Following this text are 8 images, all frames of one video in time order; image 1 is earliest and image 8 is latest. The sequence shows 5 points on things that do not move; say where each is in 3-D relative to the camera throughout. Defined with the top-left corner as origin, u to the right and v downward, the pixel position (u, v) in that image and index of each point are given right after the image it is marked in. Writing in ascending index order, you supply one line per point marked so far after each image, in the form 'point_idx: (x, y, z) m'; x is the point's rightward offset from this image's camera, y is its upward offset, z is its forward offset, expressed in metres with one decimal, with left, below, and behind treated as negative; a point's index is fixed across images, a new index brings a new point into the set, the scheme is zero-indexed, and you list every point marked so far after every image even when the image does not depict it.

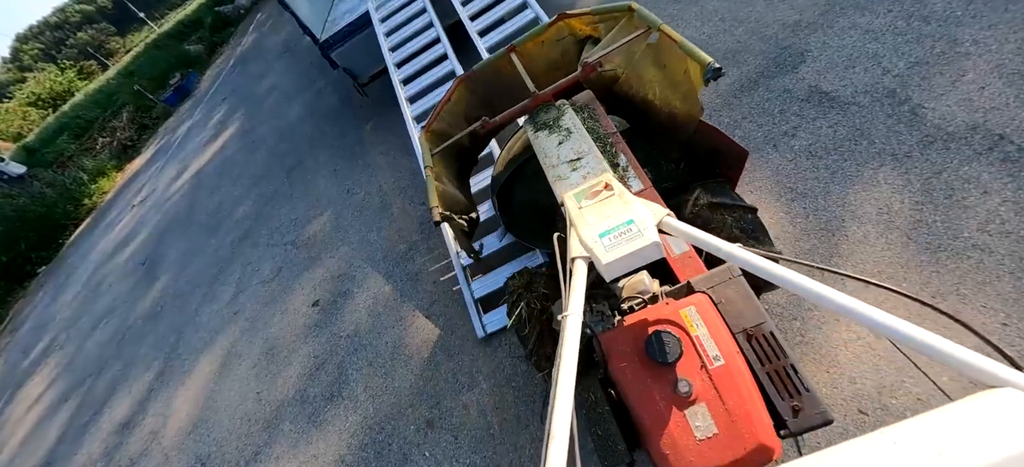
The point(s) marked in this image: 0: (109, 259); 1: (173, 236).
0: (-6.8, -0.4, +6.8) m
1: (-4.9, 0.0, +5.9) m
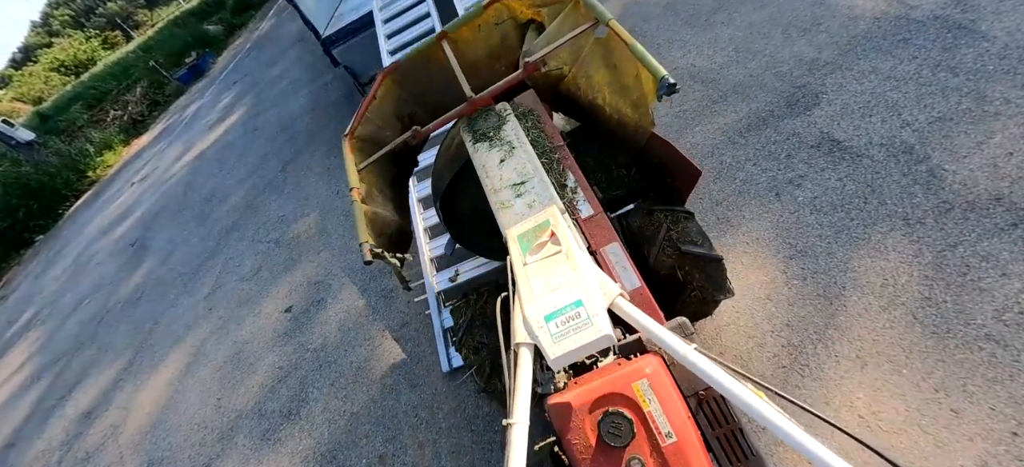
0: (-6.8, 0.0, +6.8) m
1: (-4.9, +0.2, +5.8) m
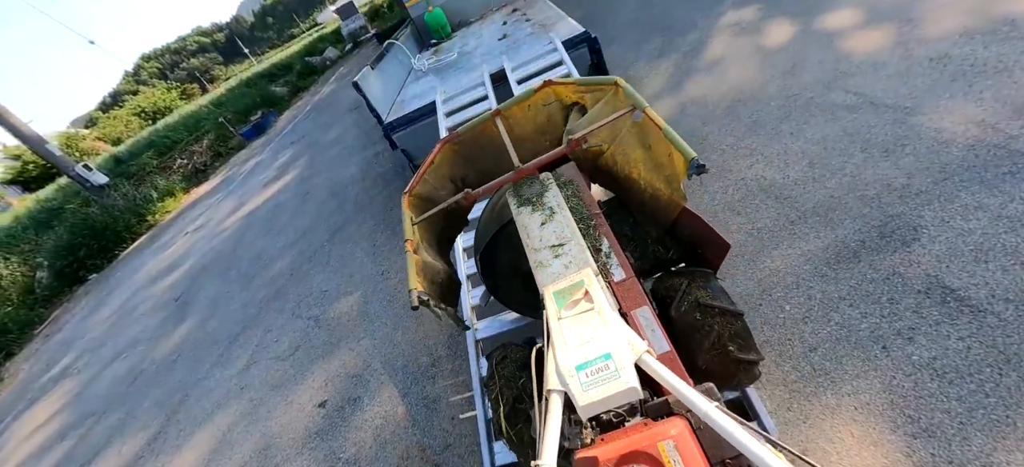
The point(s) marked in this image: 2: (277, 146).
0: (-6.2, -0.9, +7.0) m
1: (-4.4, -0.6, +5.9) m
2: (-6.1, +2.3, +10.6) m
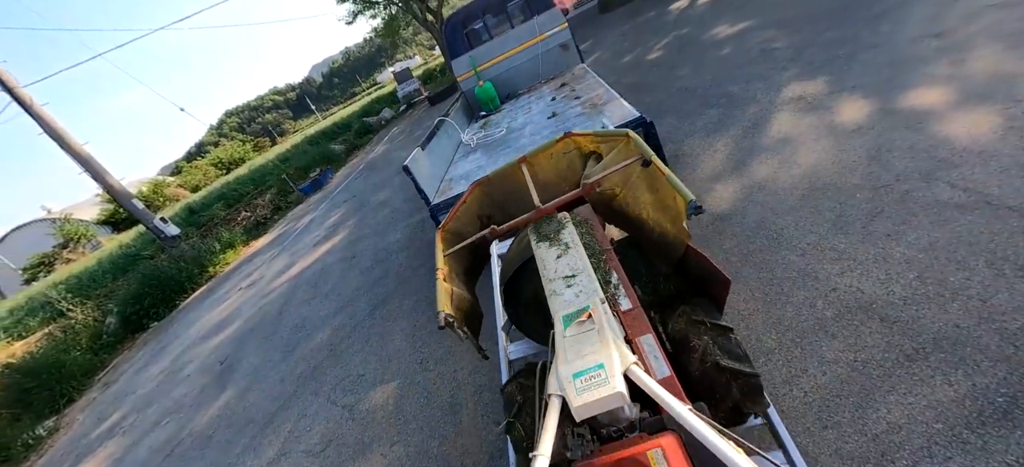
0: (-5.5, -1.9, +7.2) m
1: (-3.7, -1.6, +6.0) m
2: (-4.9, +0.8, +11.1) m
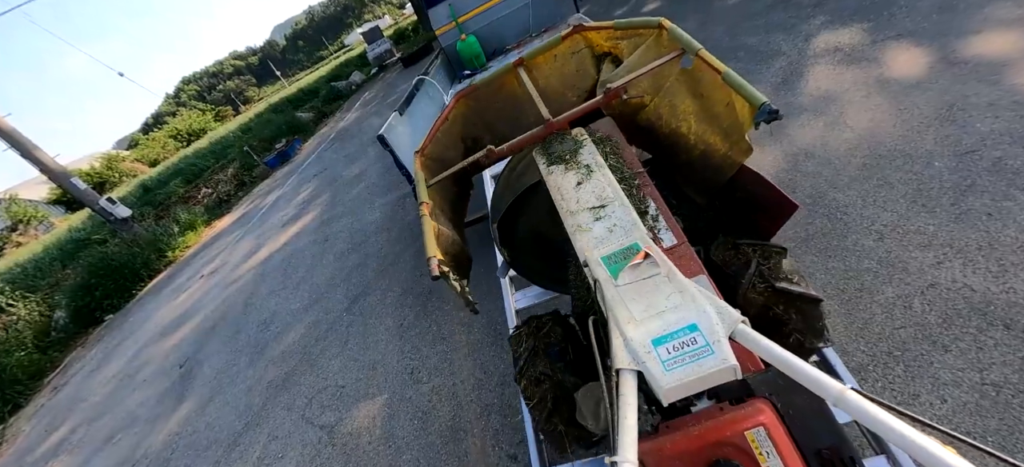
0: (-5.6, -1.7, +6.4) m
1: (-3.8, -1.4, +5.3) m
2: (-5.3, +1.4, +10.1) m
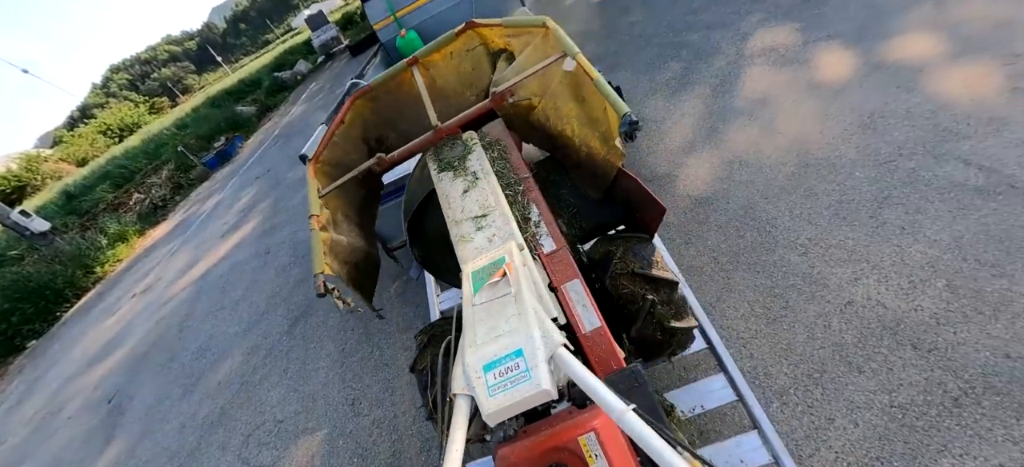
0: (-6.2, -2.0, +5.9) m
1: (-4.3, -1.6, +4.9) m
2: (-6.4, +1.2, +9.5) m
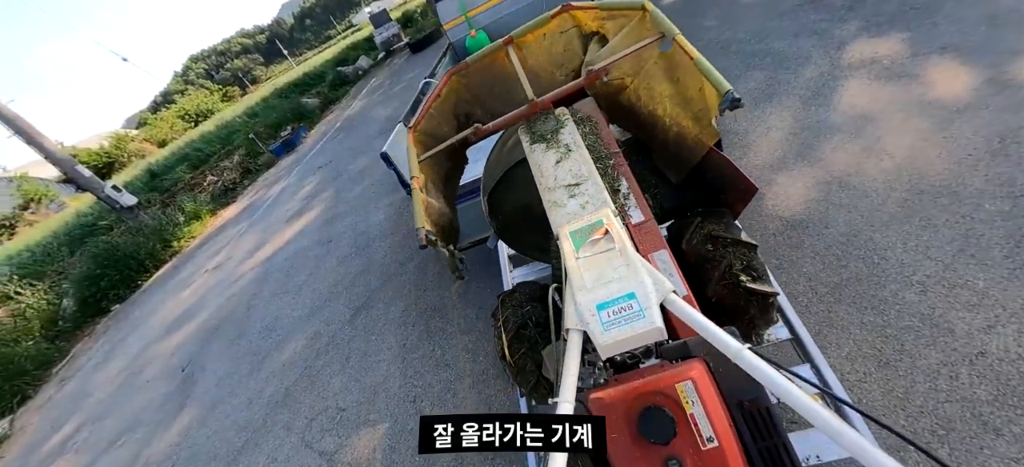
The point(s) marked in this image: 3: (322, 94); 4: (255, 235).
0: (-5.5, -1.6, +6.4) m
1: (-3.7, -1.4, +5.2) m
2: (-5.1, +1.6, +10.0) m
3: (-6.8, +5.0, +14.6) m
4: (-5.1, 0.0, +8.0) m
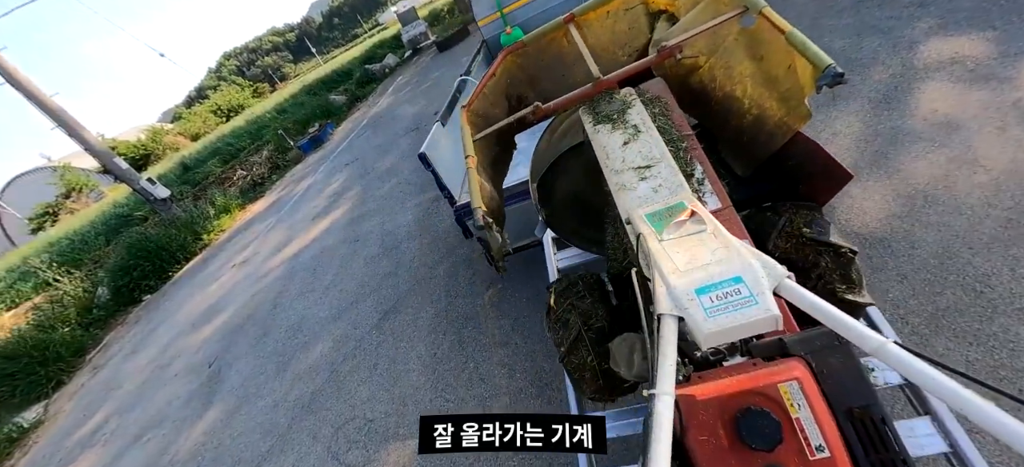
0: (-5.1, -1.5, +6.4) m
1: (-3.3, -1.4, +5.2) m
2: (-4.4, +1.6, +10.0) m
3: (-5.9, +5.1, +14.7) m
4: (-4.5, 0.0, +8.1) m
